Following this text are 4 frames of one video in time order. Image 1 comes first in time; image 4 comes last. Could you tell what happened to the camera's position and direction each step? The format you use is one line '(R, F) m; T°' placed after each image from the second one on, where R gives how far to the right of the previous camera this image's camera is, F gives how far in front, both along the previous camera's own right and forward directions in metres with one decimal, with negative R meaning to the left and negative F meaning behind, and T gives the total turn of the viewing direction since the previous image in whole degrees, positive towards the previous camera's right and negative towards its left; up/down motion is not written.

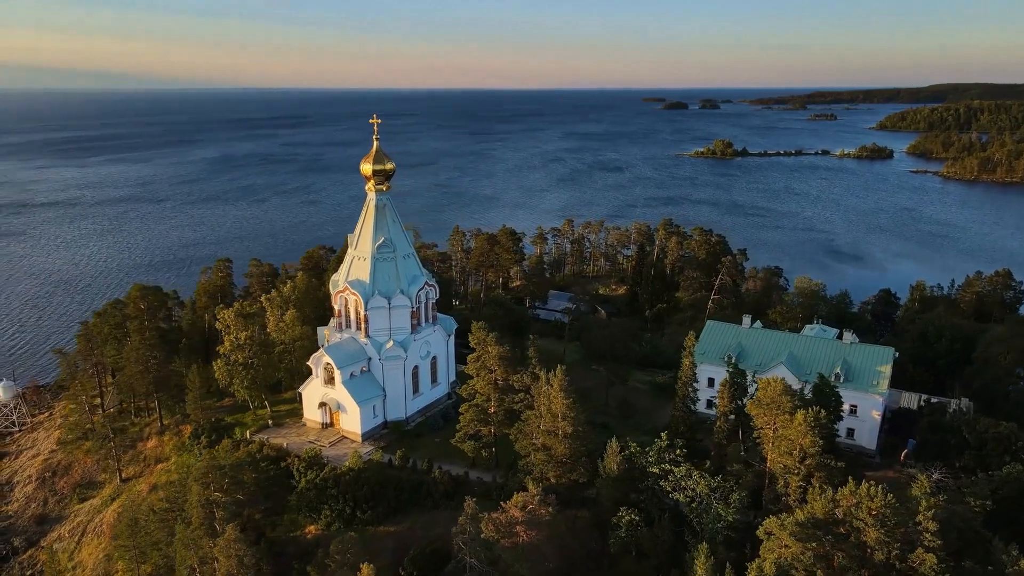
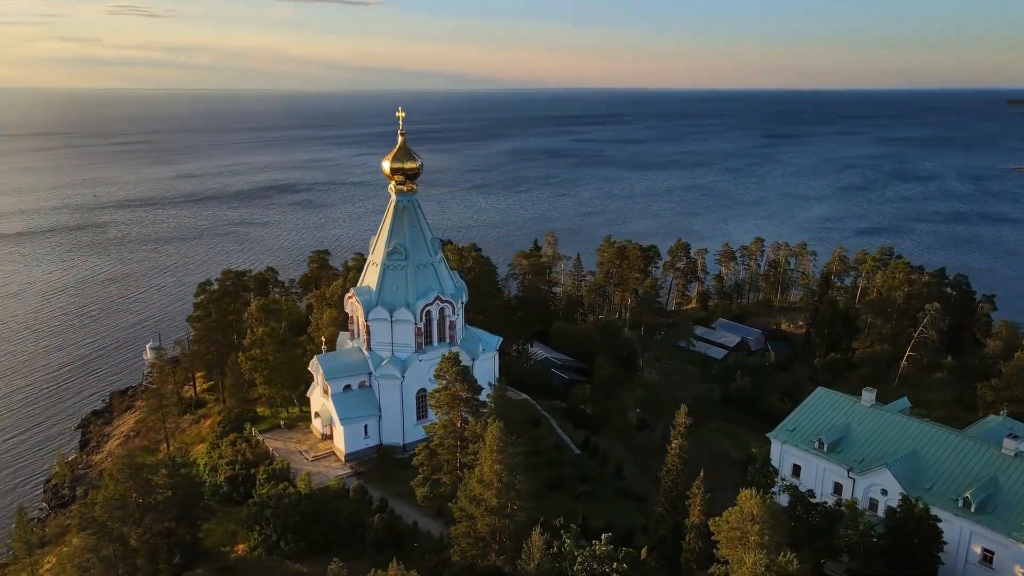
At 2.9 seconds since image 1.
(+8.4, +5.9) m; -23°
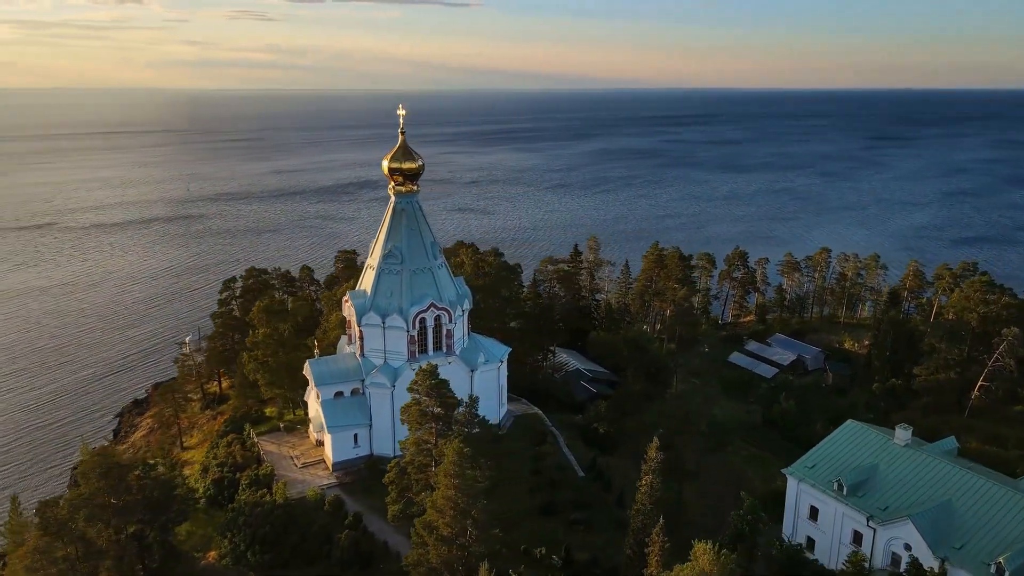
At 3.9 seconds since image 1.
(+2.8, +1.6) m; -7°
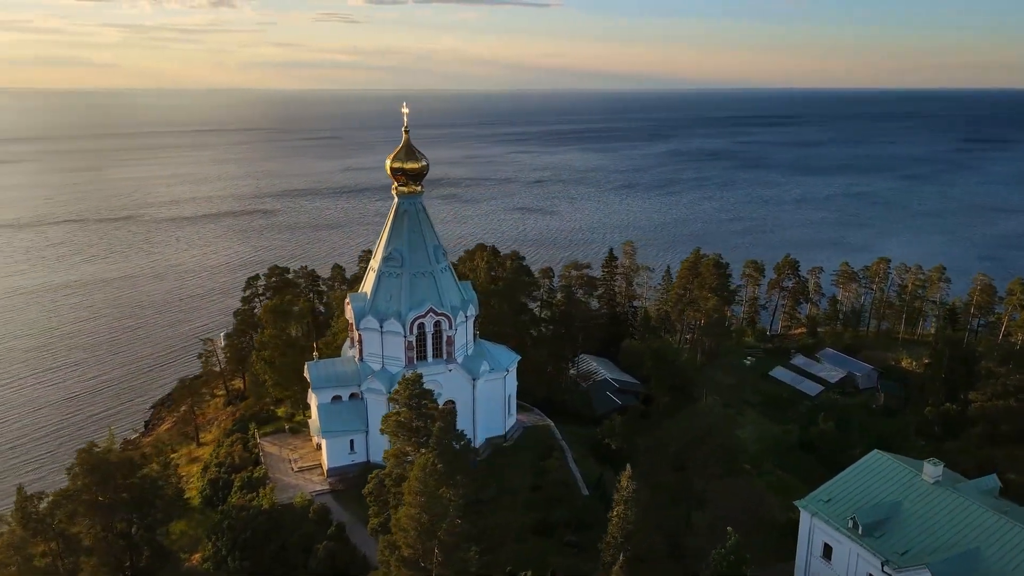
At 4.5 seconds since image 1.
(+2.1, +1.1) m; -6°
